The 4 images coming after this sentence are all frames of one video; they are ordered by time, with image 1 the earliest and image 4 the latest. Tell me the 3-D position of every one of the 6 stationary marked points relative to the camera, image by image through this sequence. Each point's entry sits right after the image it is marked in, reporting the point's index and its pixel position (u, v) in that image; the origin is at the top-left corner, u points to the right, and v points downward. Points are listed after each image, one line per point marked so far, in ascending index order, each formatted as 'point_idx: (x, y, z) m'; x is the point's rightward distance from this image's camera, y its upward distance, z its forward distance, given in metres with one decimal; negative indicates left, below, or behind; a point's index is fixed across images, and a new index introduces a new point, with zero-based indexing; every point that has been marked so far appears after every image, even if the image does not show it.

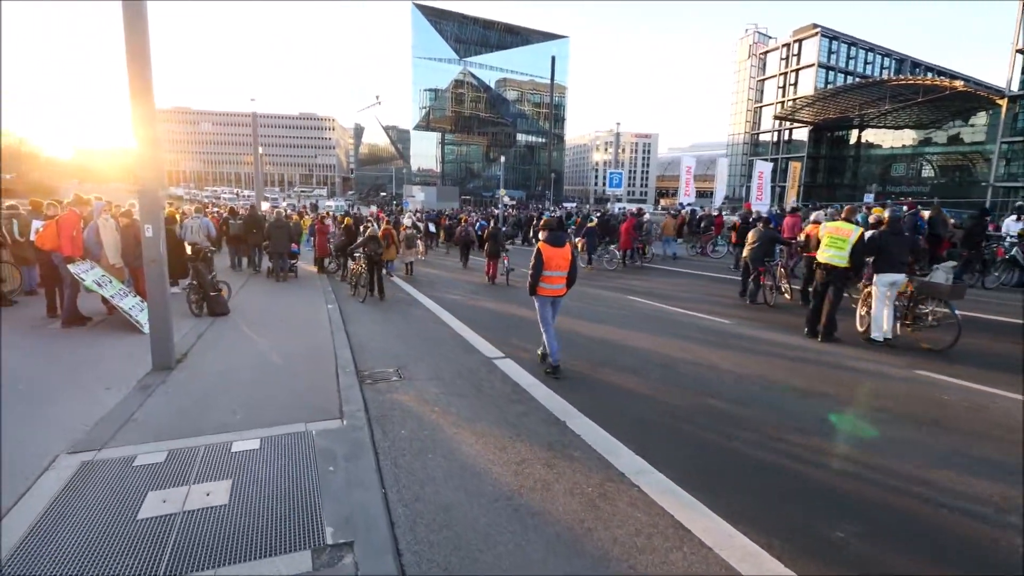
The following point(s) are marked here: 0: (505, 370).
0: (-0.1, -1.0, +6.7) m
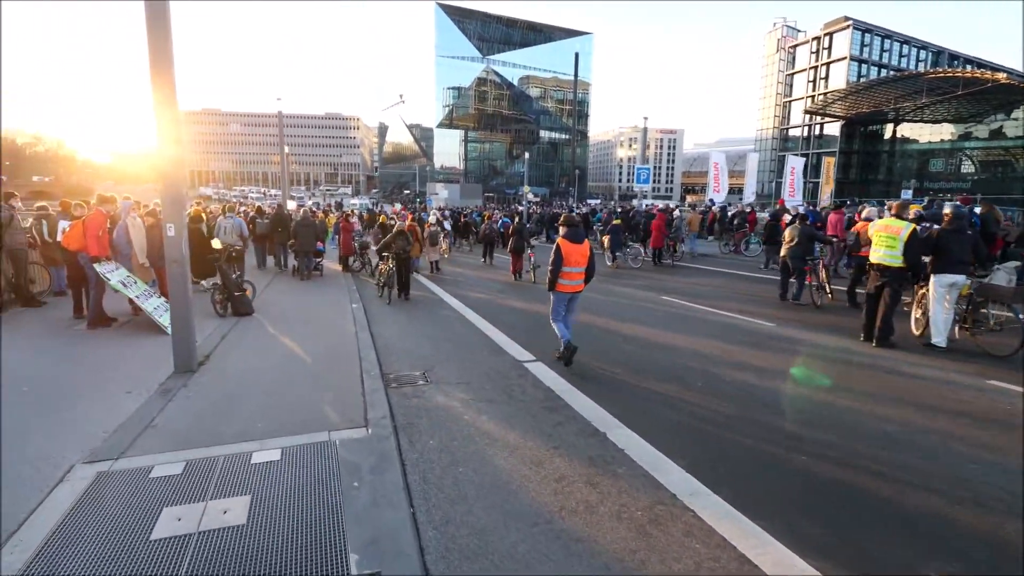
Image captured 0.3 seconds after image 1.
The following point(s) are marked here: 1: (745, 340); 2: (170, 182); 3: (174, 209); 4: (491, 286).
0: (+0.3, -1.0, +6.4) m
1: (+3.4, -0.8, +8.4) m
2: (-3.5, +1.1, +5.8) m
3: (-3.5, +0.8, +5.9) m
4: (-0.6, 0.0, +15.0) m
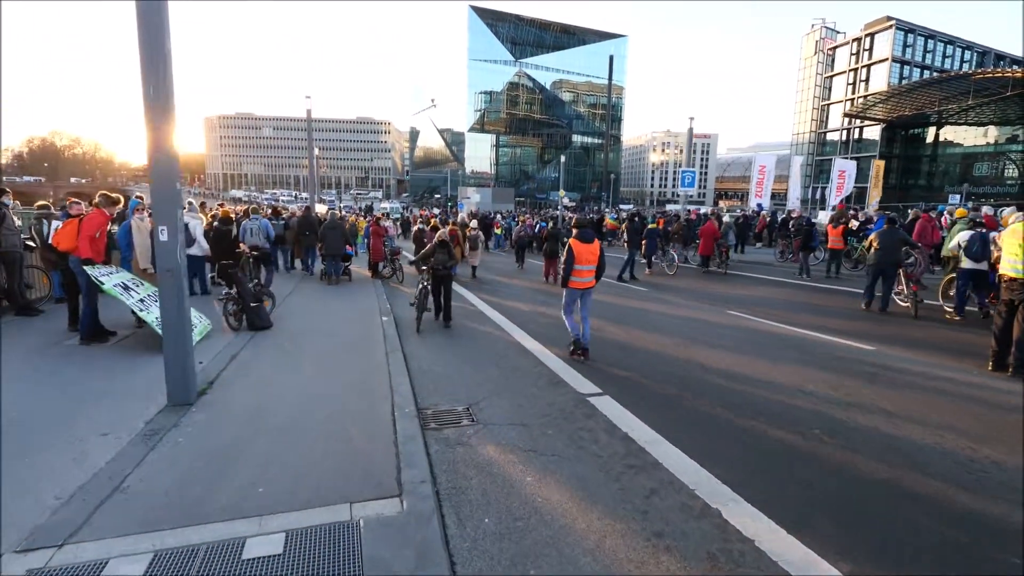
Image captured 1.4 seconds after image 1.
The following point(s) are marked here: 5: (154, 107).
0: (+0.9, -1.1, +5.2) m
1: (+4.0, -1.0, +7.0) m
2: (-2.9, +1.0, +4.8) m
3: (-2.9, +0.7, +4.9) m
4: (+0.5, -0.2, +13.8) m
5: (-2.9, +1.5, +4.7) m
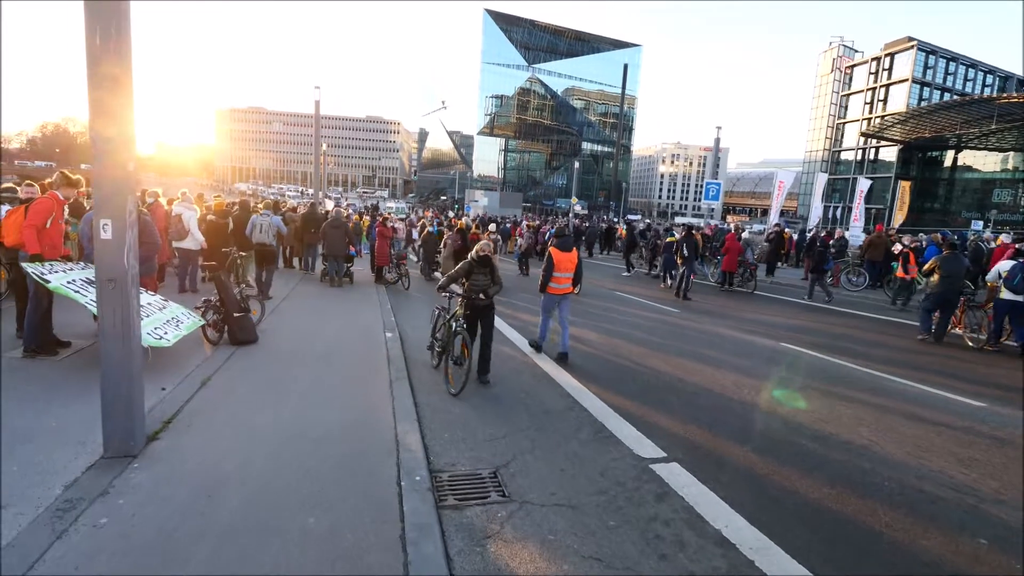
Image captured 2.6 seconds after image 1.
0: (+1.2, -1.4, +3.9) m
1: (+4.3, -1.5, +5.7) m
2: (-2.5, +0.9, +3.6) m
3: (-2.5, +0.6, +3.7) m
4: (+0.8, -0.5, +12.6) m
5: (-2.5, +1.4, +3.5) m
